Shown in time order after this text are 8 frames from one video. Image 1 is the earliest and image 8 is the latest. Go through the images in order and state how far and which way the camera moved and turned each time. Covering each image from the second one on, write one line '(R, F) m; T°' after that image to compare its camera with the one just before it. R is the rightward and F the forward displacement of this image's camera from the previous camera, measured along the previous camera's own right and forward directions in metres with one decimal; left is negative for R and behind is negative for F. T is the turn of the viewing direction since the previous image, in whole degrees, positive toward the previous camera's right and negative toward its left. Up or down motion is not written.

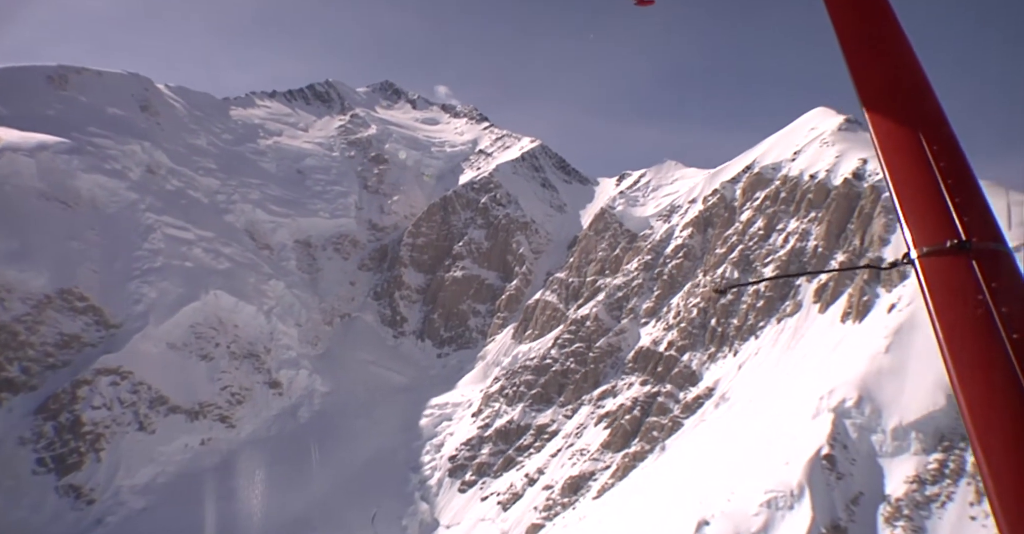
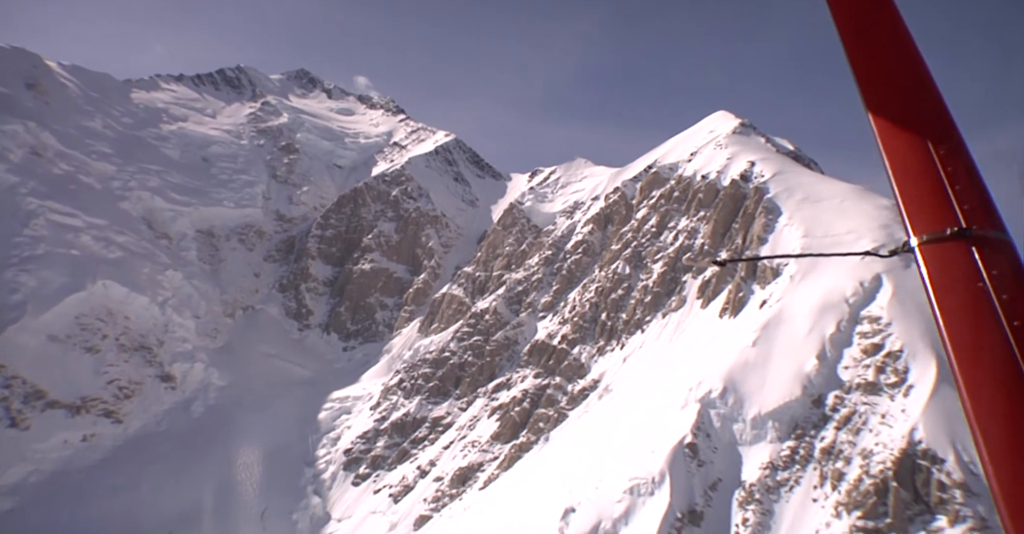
(+2.3, -0.3) m; +6°
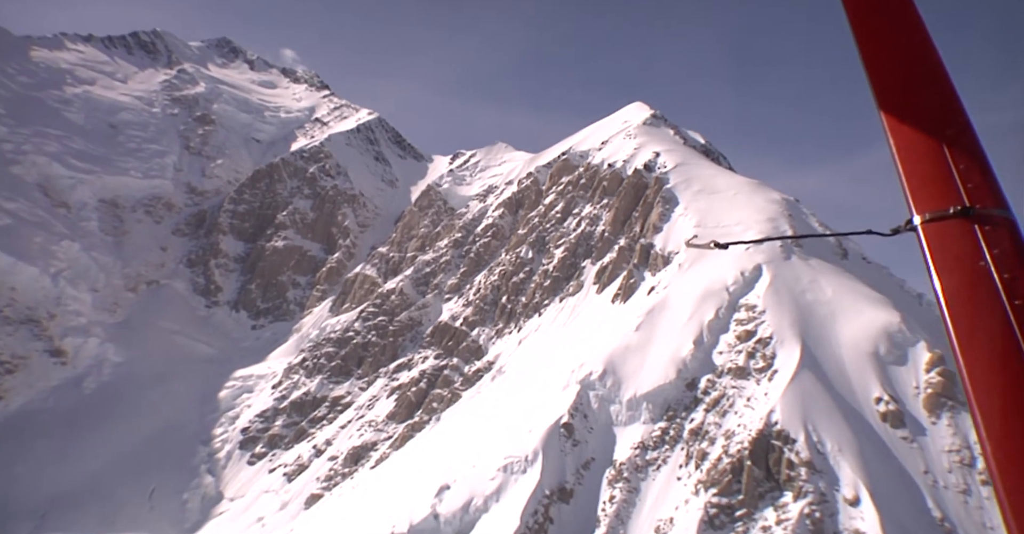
(+2.4, -0.2) m; +5°
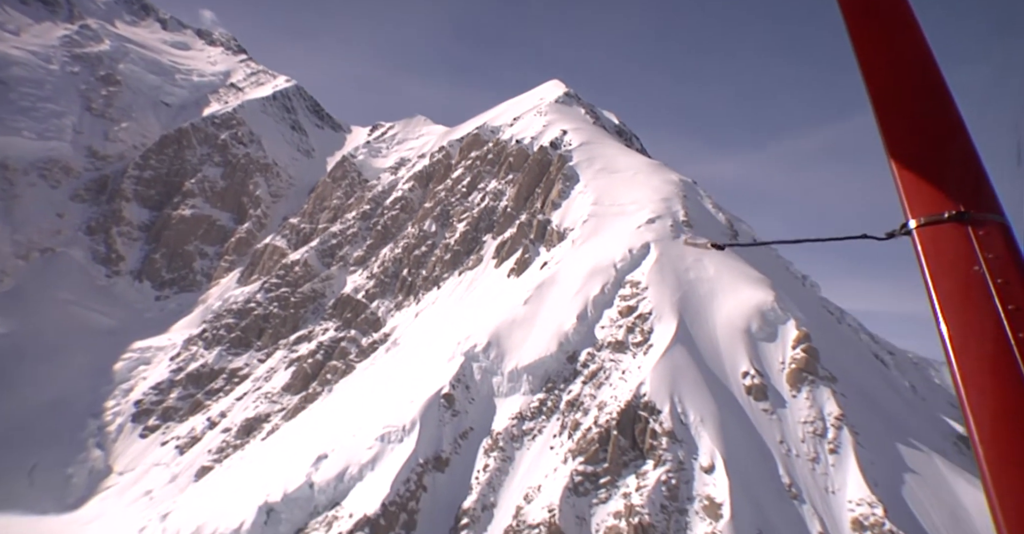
(+2.4, -0.3) m; +5°
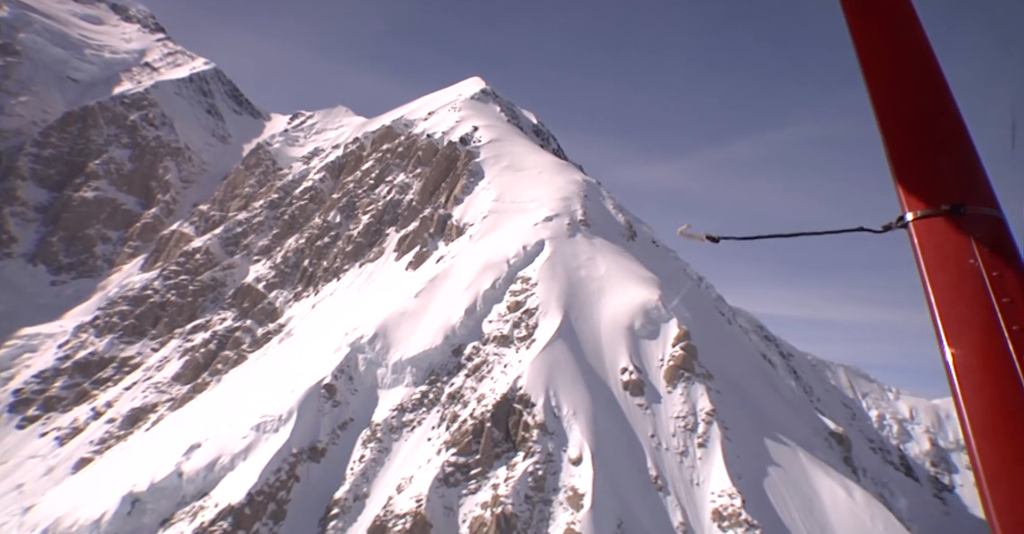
(+2.4, -0.3) m; +5°
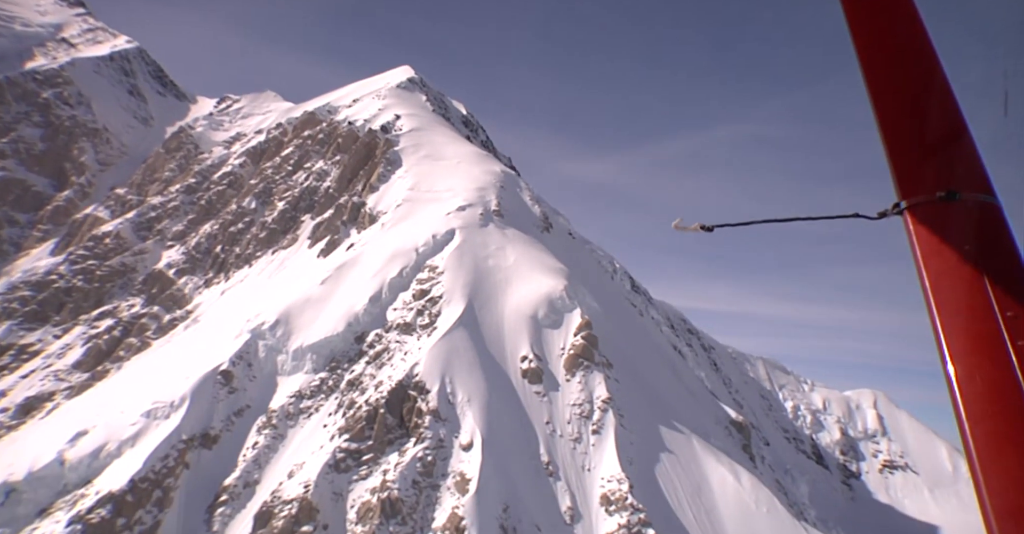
(+2.1, -0.3) m; +4°
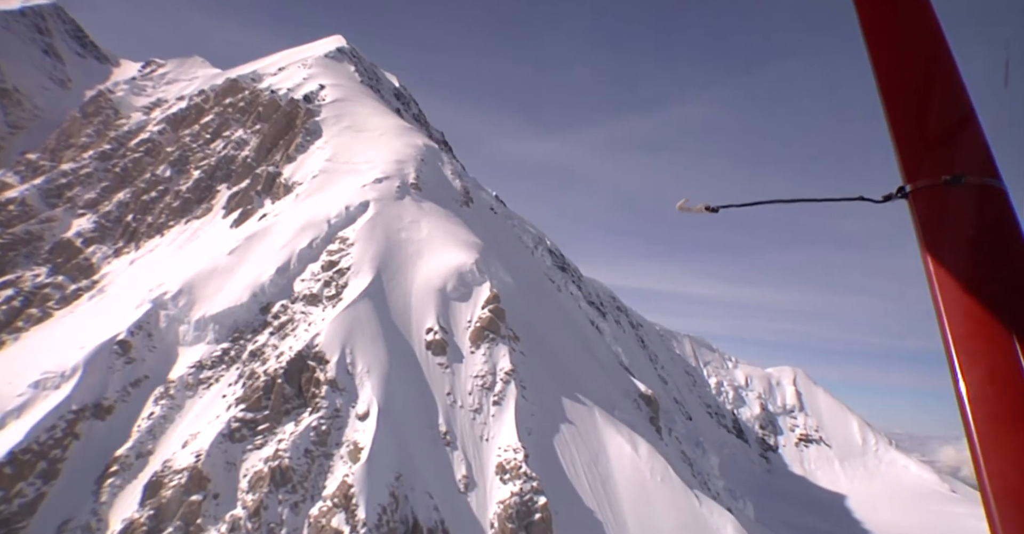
(+2.1, -0.3) m; +4°
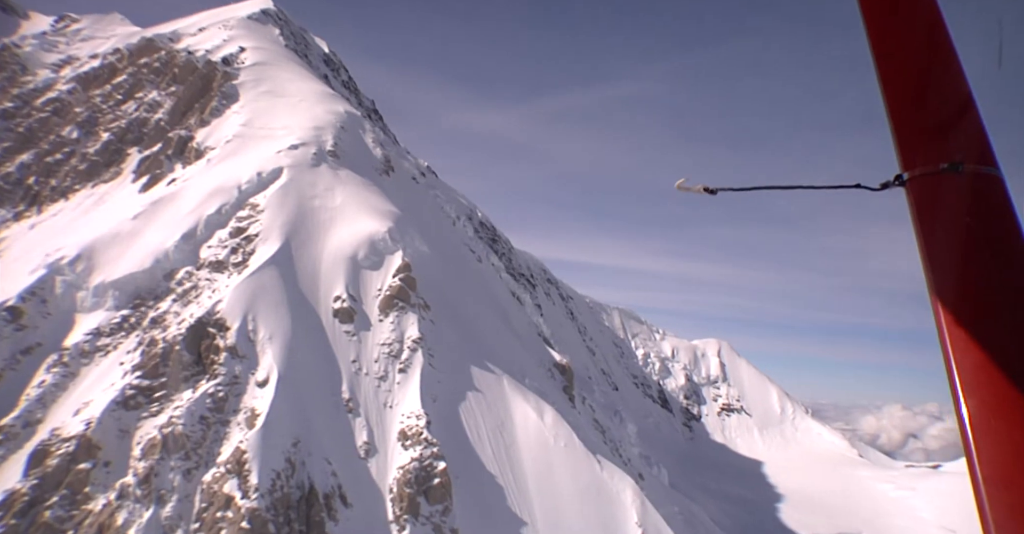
(+1.8, -0.3) m; +4°
